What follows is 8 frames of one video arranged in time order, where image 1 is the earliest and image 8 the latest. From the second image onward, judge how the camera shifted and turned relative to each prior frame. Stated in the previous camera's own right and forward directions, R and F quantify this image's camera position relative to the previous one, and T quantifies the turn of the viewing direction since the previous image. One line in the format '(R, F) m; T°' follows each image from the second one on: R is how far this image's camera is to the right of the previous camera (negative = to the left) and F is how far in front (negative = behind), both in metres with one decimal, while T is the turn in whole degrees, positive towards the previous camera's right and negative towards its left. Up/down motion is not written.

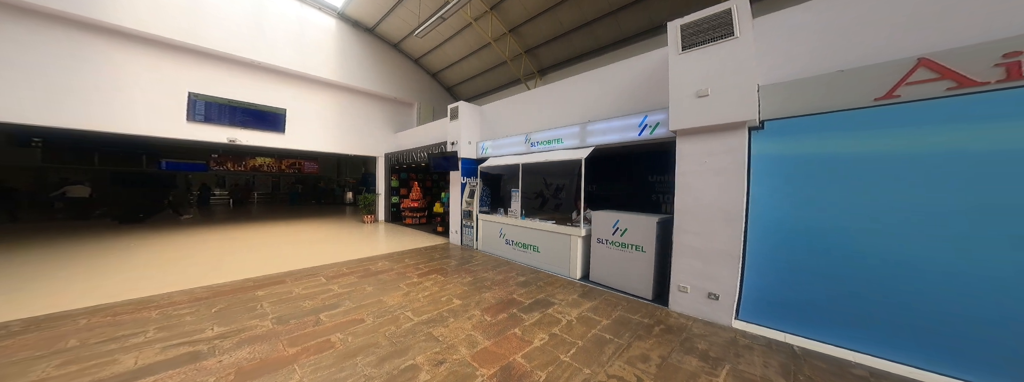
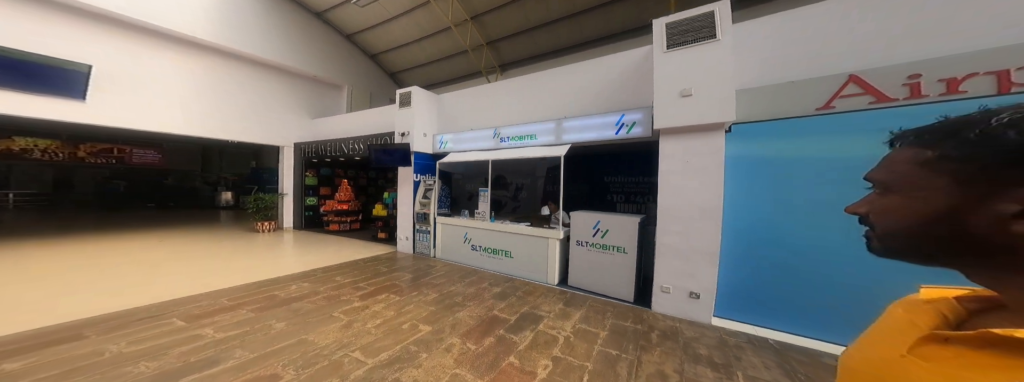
(-0.2, +0.2) m; +13°
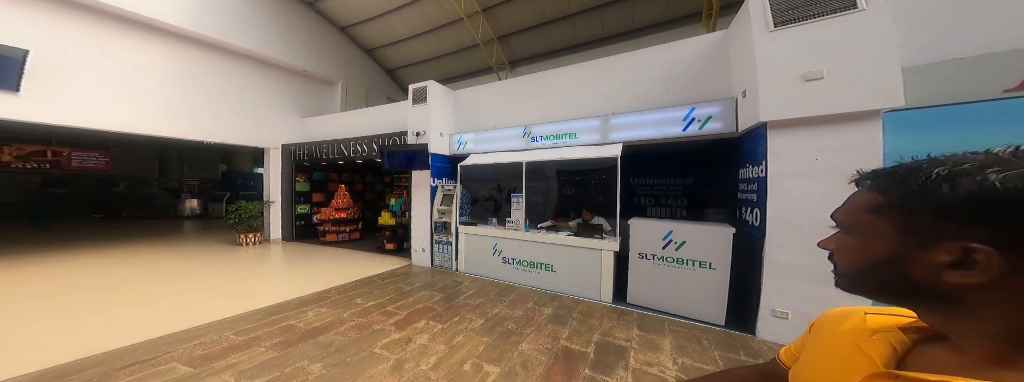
(-0.4, +0.2) m; +2°
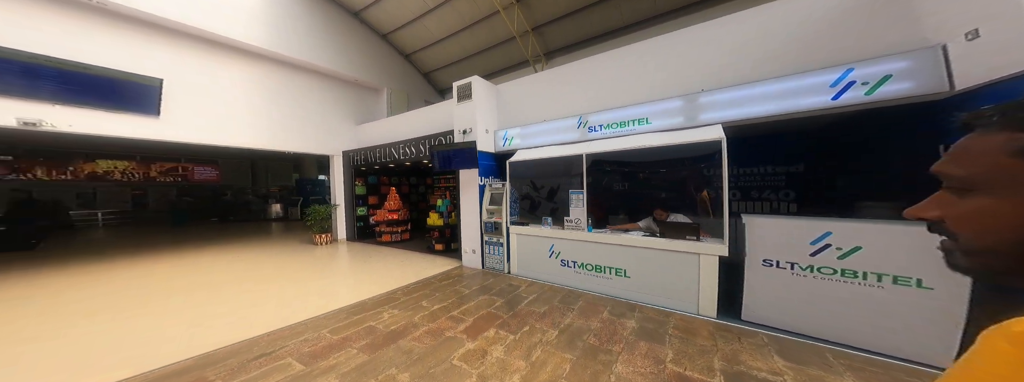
(-0.2, +0.2) m; -8°
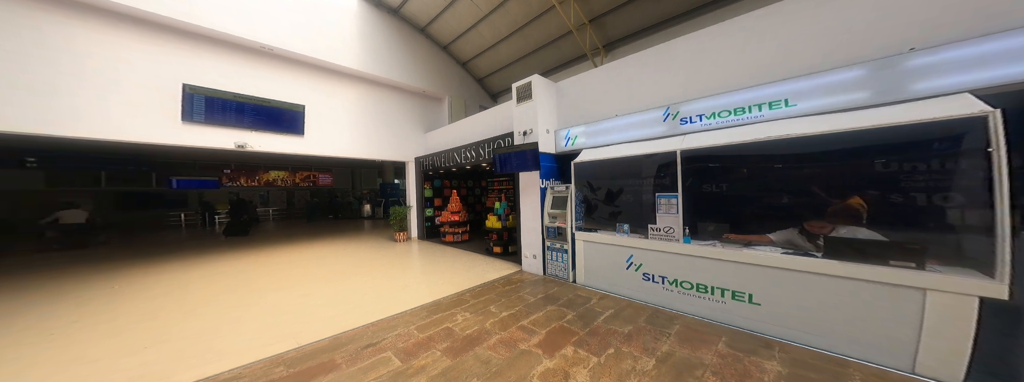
(-0.2, +0.1) m; -11°
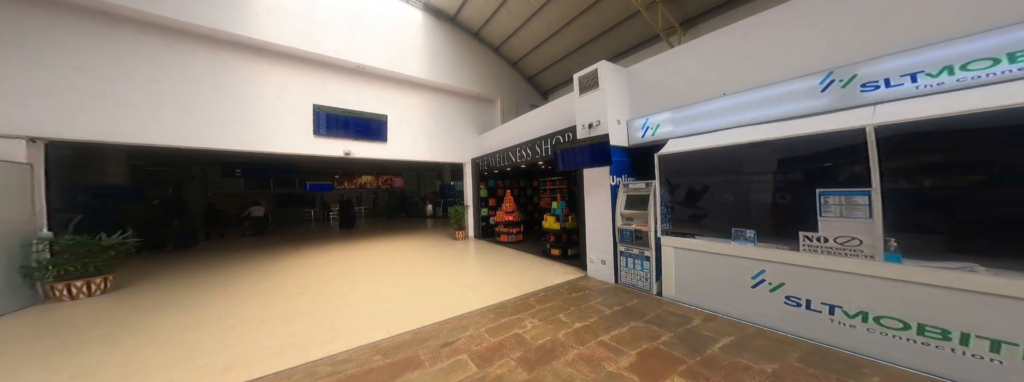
(-0.3, +0.2) m; -11°
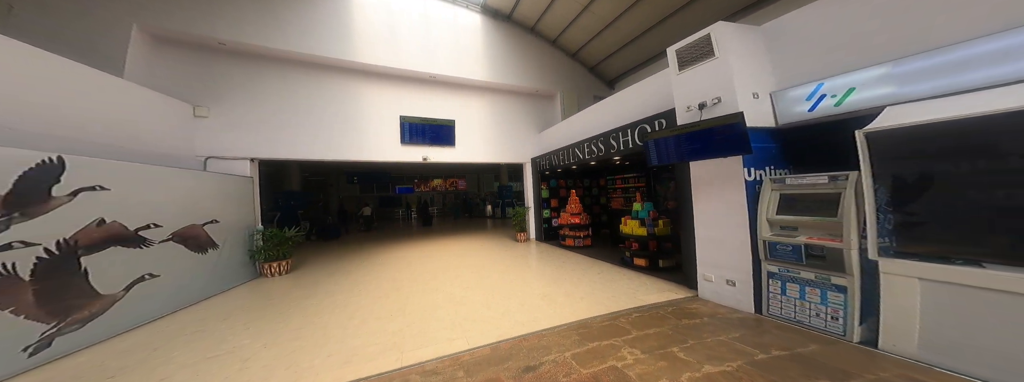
(-0.5, +0.5) m; -12°
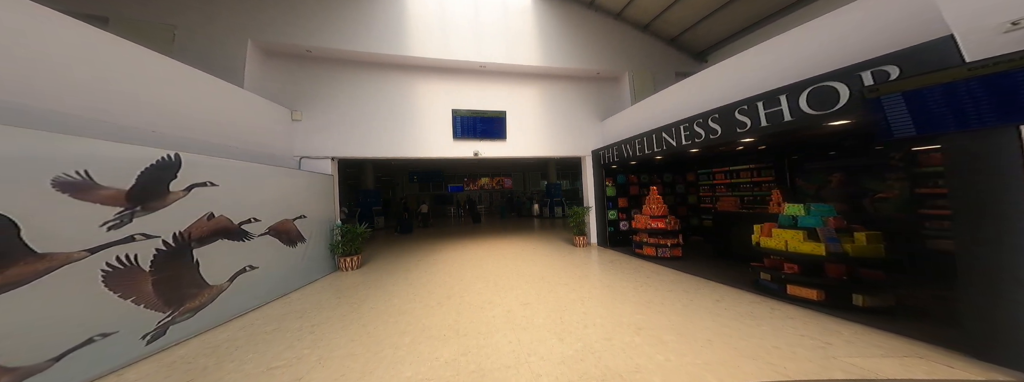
(-0.9, +1.1) m; -10°
